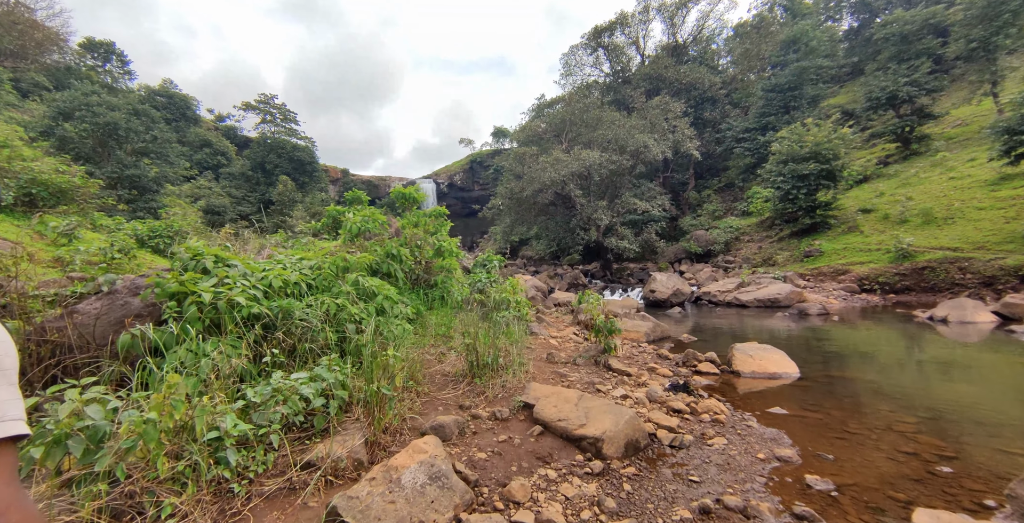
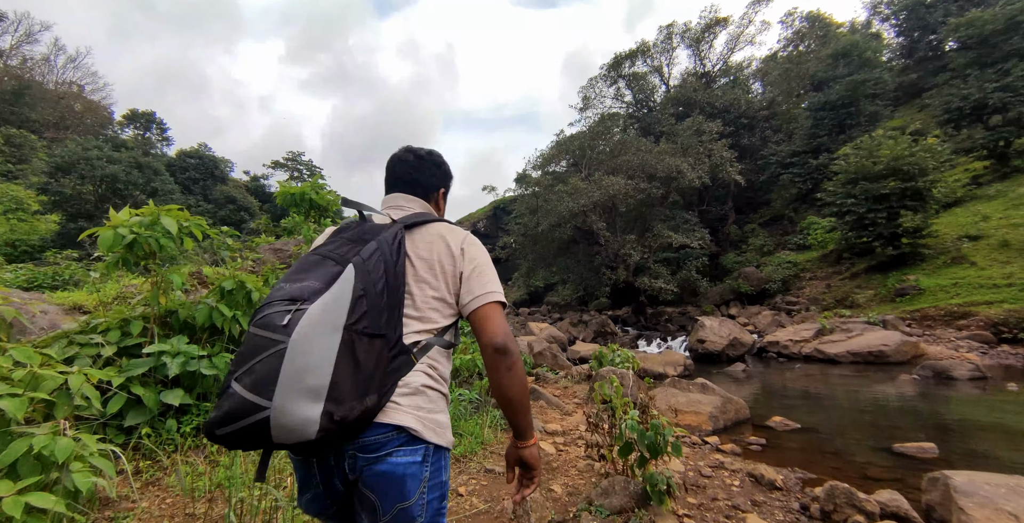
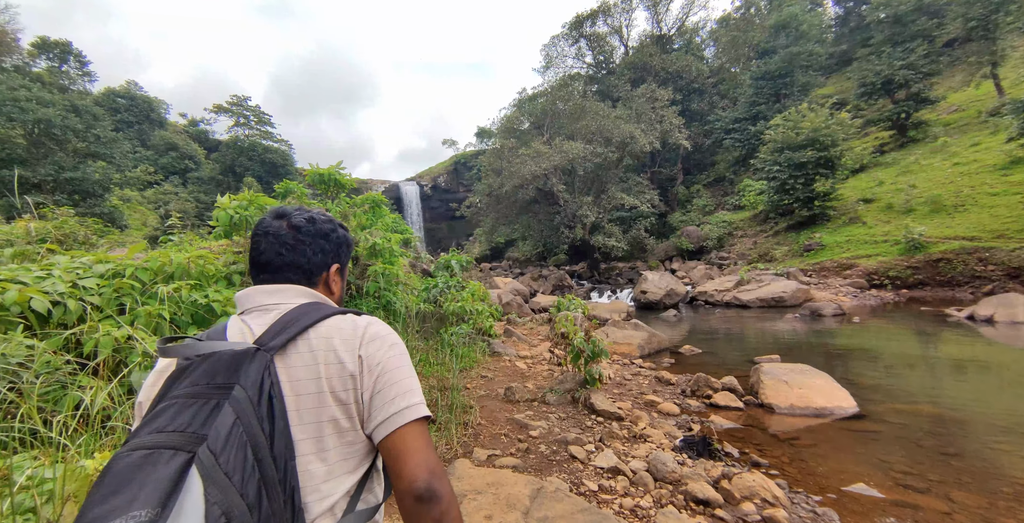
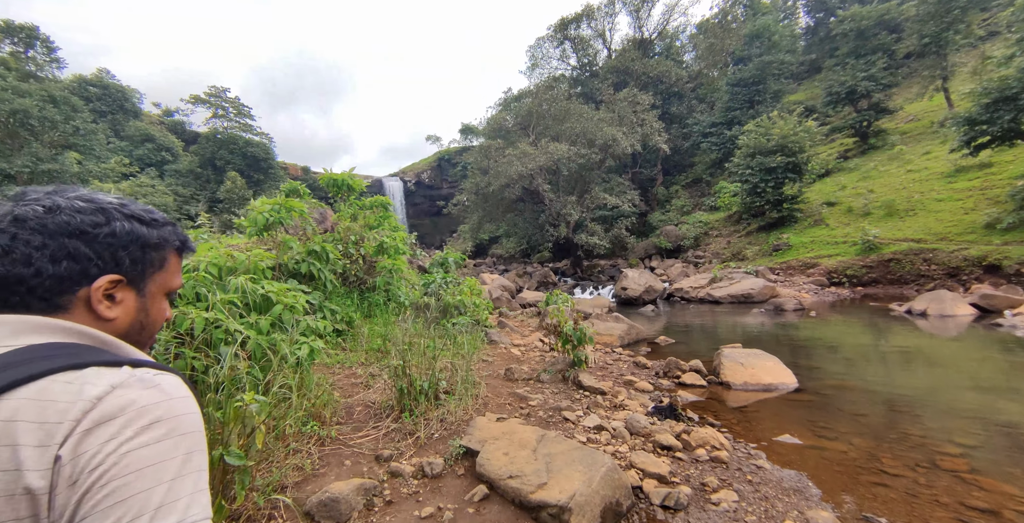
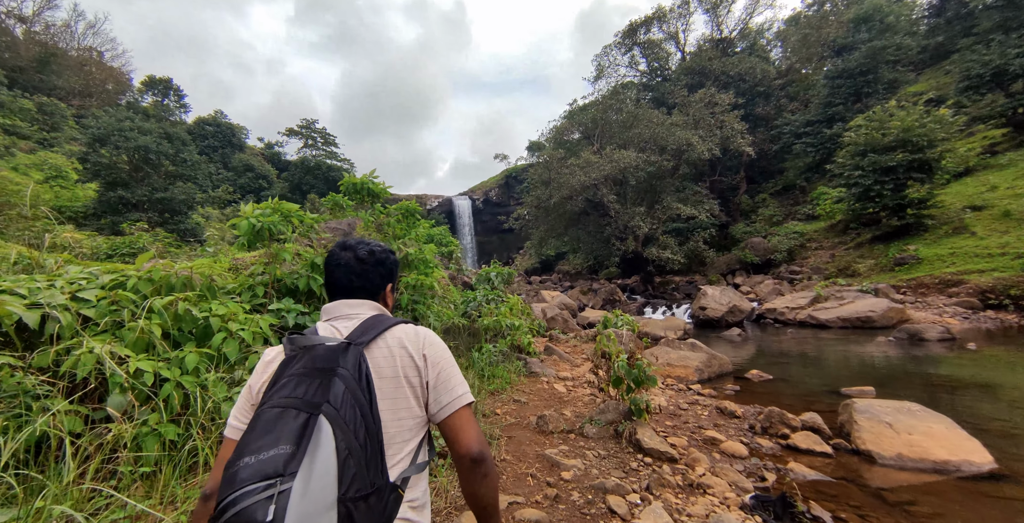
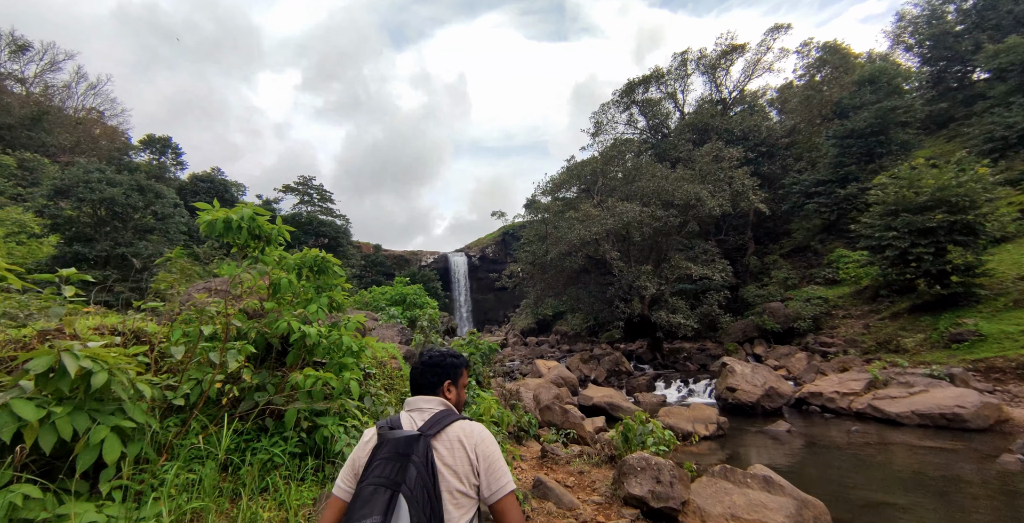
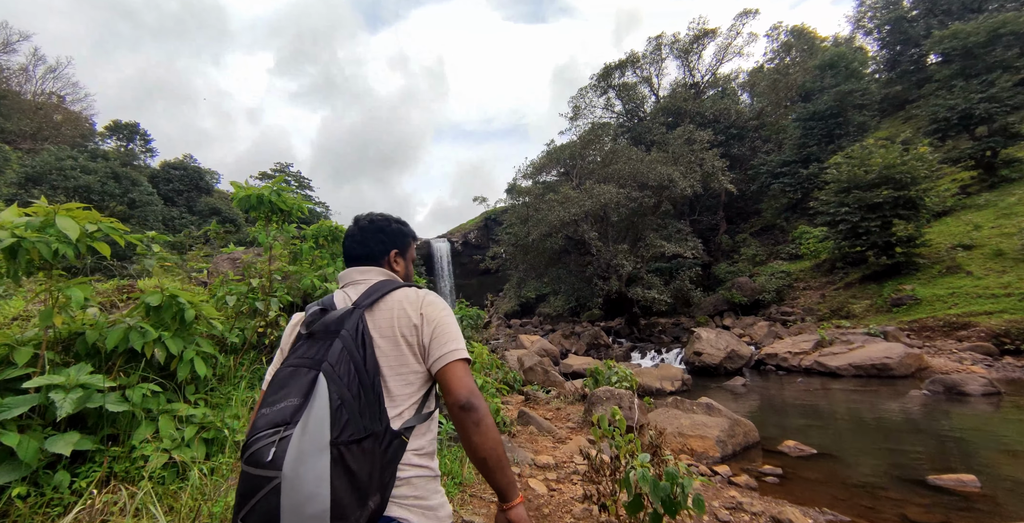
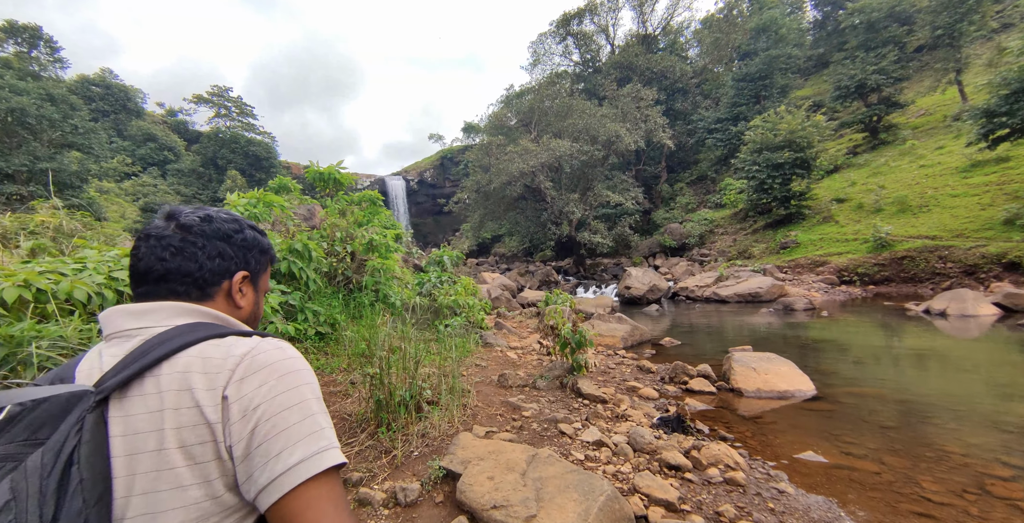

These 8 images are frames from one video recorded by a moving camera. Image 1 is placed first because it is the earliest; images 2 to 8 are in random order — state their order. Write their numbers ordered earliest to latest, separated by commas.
4, 8, 3, 5, 2, 7, 6
